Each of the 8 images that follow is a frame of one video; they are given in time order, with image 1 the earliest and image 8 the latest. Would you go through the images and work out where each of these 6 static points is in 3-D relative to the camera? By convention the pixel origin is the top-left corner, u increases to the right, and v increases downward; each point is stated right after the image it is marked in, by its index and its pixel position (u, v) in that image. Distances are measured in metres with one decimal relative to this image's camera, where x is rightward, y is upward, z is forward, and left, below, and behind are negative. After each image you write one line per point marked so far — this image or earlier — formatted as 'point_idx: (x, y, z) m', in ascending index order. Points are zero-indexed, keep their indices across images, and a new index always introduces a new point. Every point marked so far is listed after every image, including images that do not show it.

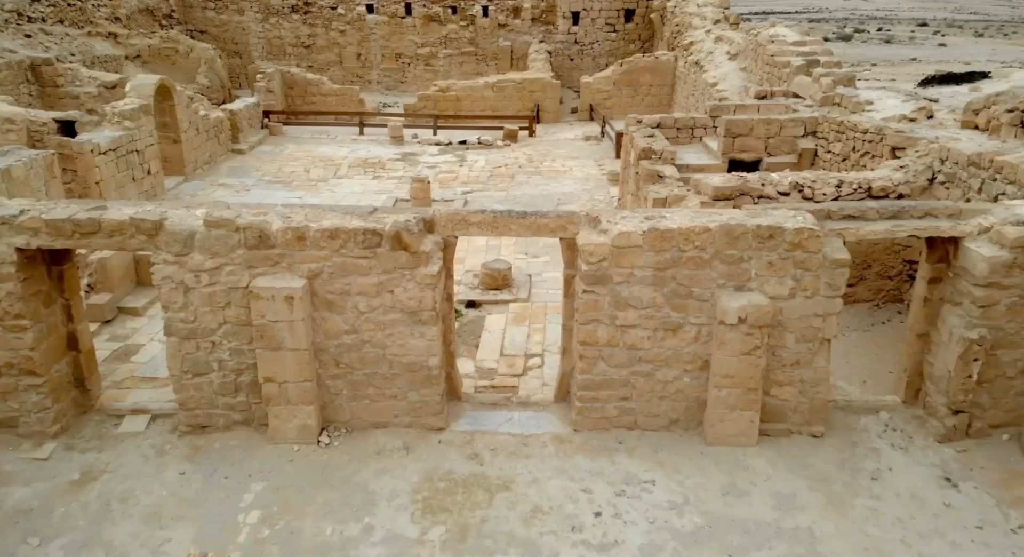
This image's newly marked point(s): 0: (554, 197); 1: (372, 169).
0: (+0.6, +1.3, +11.3) m
1: (-2.6, +2.0, +13.1) m
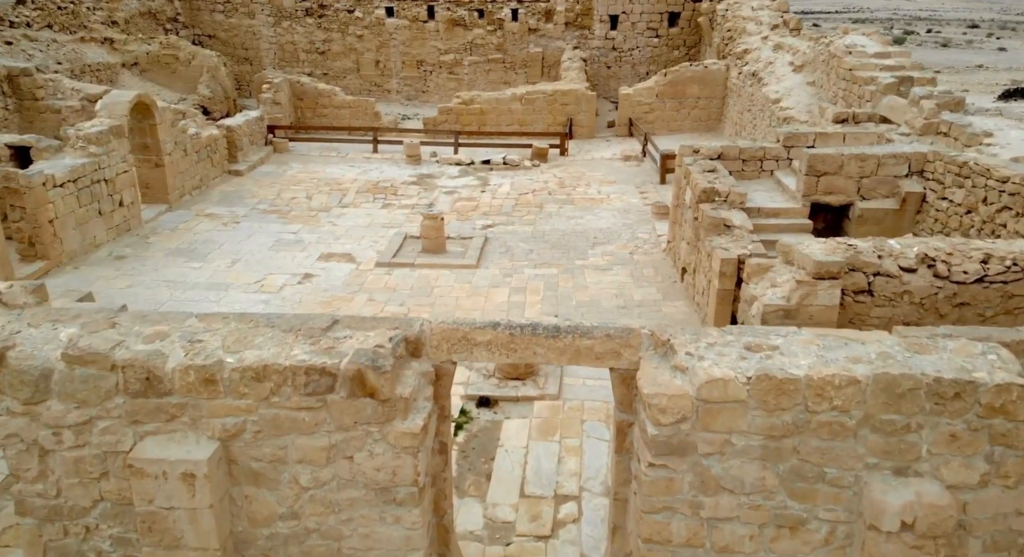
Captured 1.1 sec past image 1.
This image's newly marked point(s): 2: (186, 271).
0: (+1.0, +0.6, +9.7) m
1: (-2.1, +1.3, +11.6) m
2: (-3.6, +0.1, +8.1) m
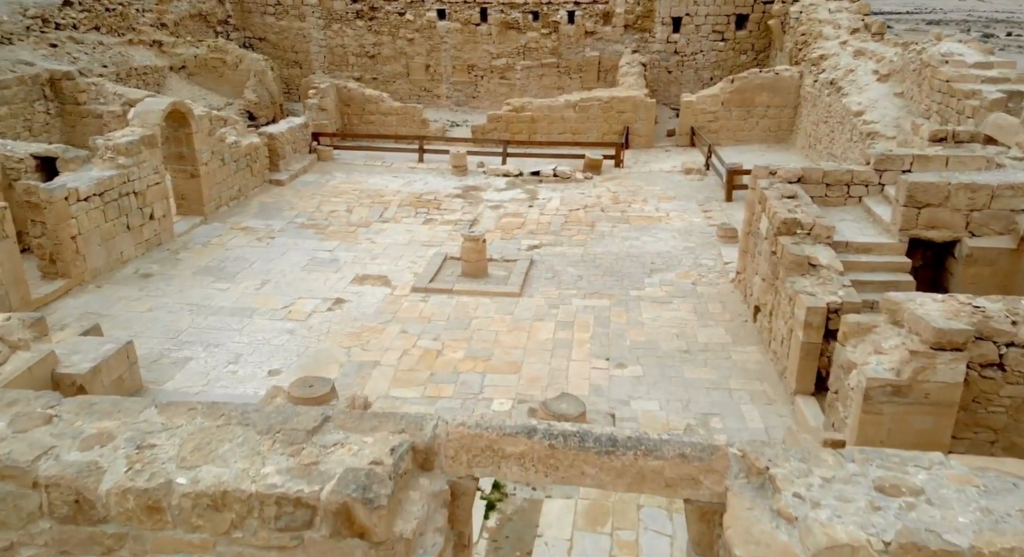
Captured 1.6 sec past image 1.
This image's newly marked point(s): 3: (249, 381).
0: (+1.6, +0.3, +8.8) m
1: (-1.4, +1.1, +10.9) m
2: (-3.1, -0.2, +7.6) m
3: (-2.1, -0.8, +5.9) m
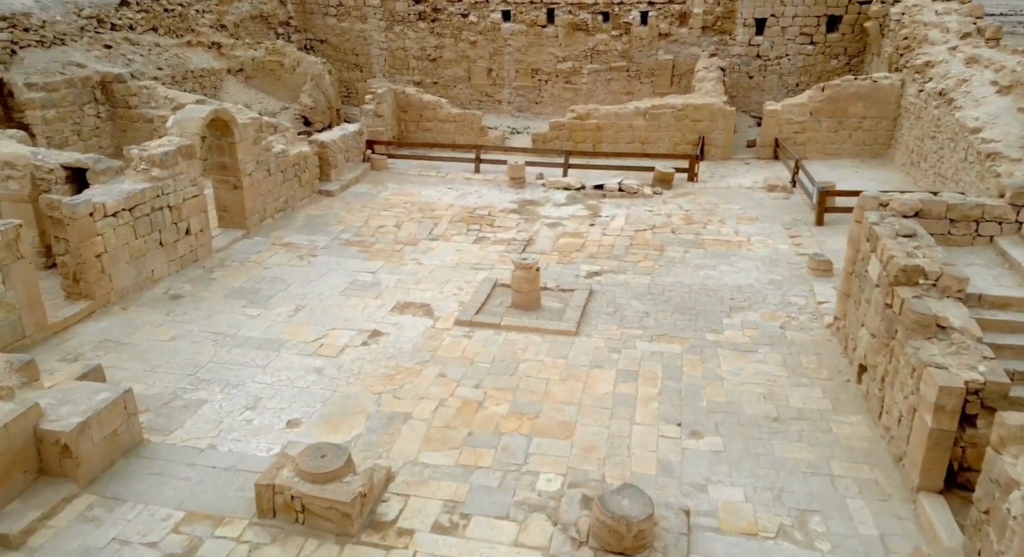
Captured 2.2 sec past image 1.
0: (+2.3, -0.1, +7.8) m
1: (-0.5, +0.7, +10.1) m
2: (-2.6, -0.4, +7.0) m
3: (-1.8, -1.1, +5.2) m
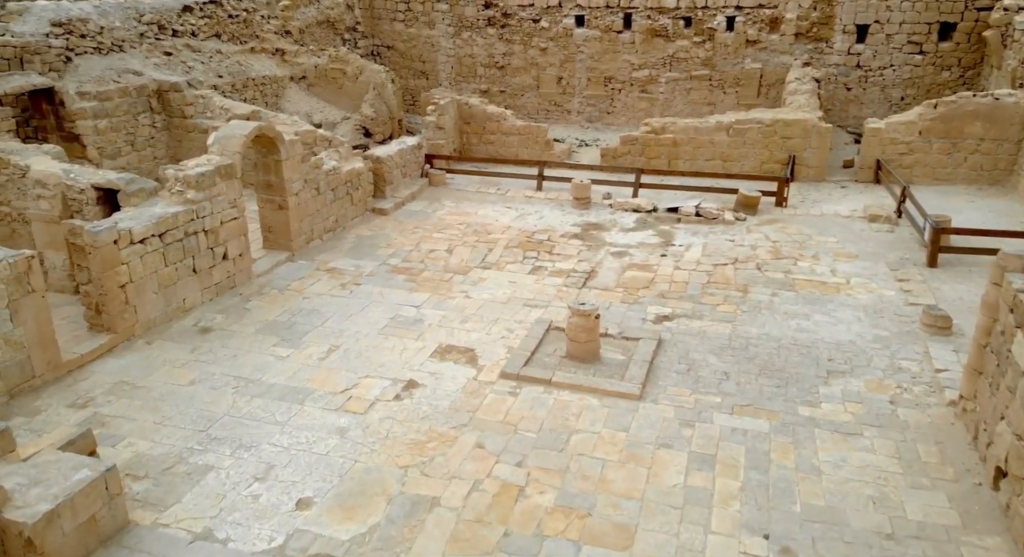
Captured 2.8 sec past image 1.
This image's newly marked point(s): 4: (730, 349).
0: (+2.8, -0.6, +6.7) m
1: (+0.3, +0.3, +9.3) m
2: (-2.1, -0.7, +6.3) m
3: (-1.5, -1.4, +4.5) m
4: (+2.0, -0.7, +6.6) m
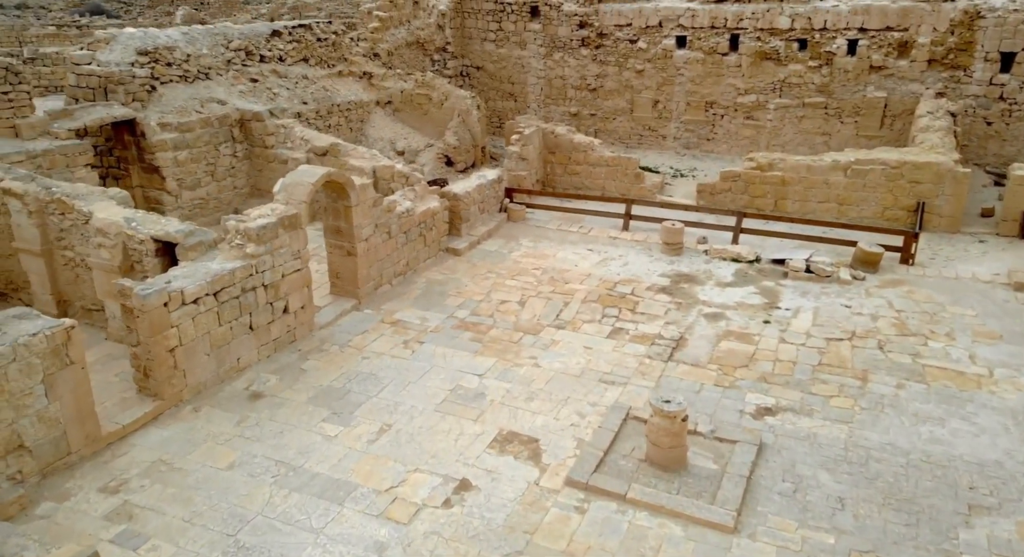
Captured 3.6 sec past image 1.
0: (+3.4, -1.4, +5.5) m
1: (+1.2, -0.4, +8.4) m
2: (-1.6, -1.3, +5.8) m
3: (-1.2, -2.0, +3.8) m
4: (+2.6, -1.4, +5.6) m
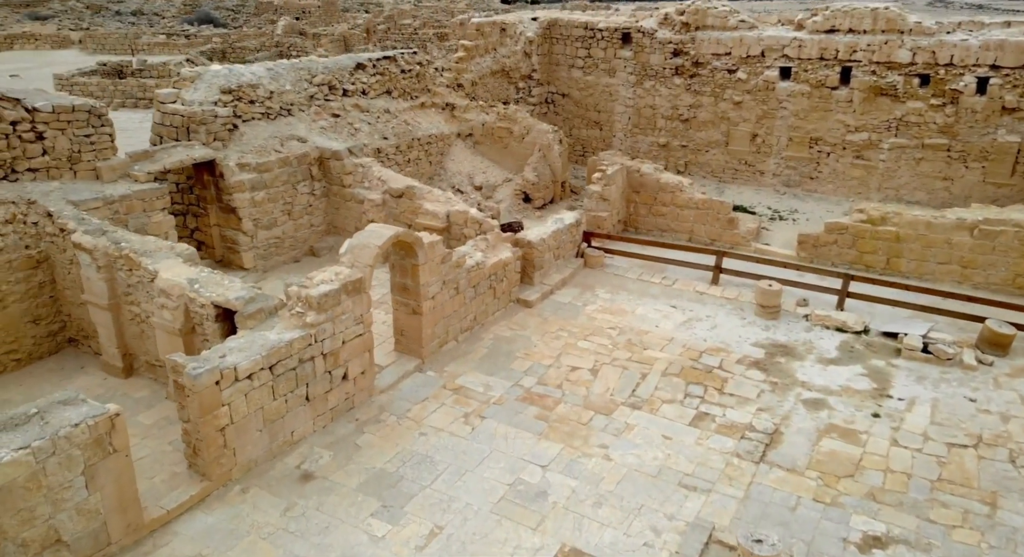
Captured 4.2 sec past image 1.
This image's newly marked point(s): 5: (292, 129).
0: (+3.8, -2.3, +4.5) m
1: (+2.0, -1.2, +7.6) m
2: (-1.1, -2.0, +5.4) m
3: (-1.0, -2.7, +3.4) m
4: (+3.0, -2.2, +4.6) m
5: (-3.2, +2.1, +10.5) m
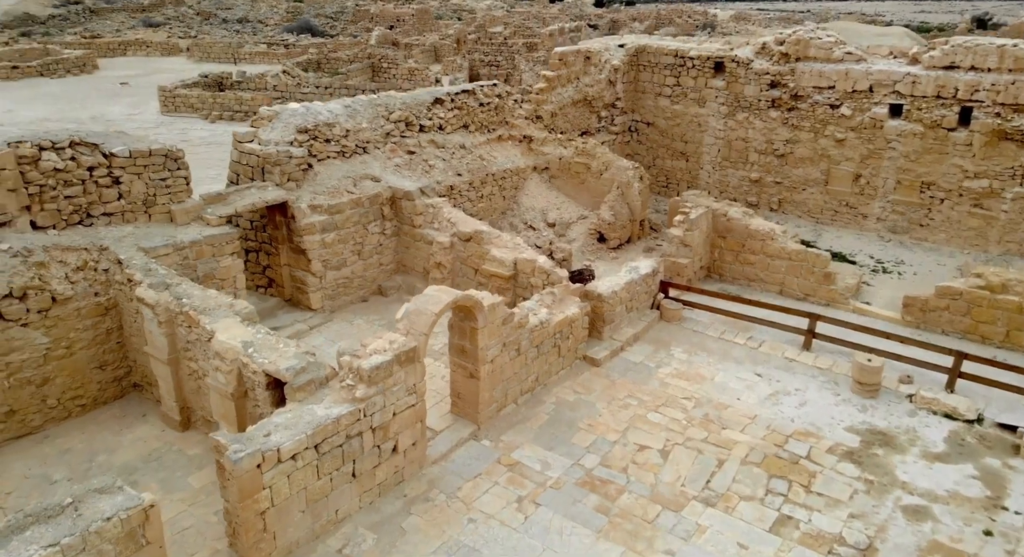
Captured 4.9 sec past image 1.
0: (+3.9, -3.1, +3.6) m
1: (+2.6, -1.9, +6.9) m
2: (-0.8, -2.6, +5.0) m
3: (-0.9, -3.3, +3.0) m
4: (+3.2, -3.0, +3.8) m
5: (-2.1, +1.6, +10.3) m
